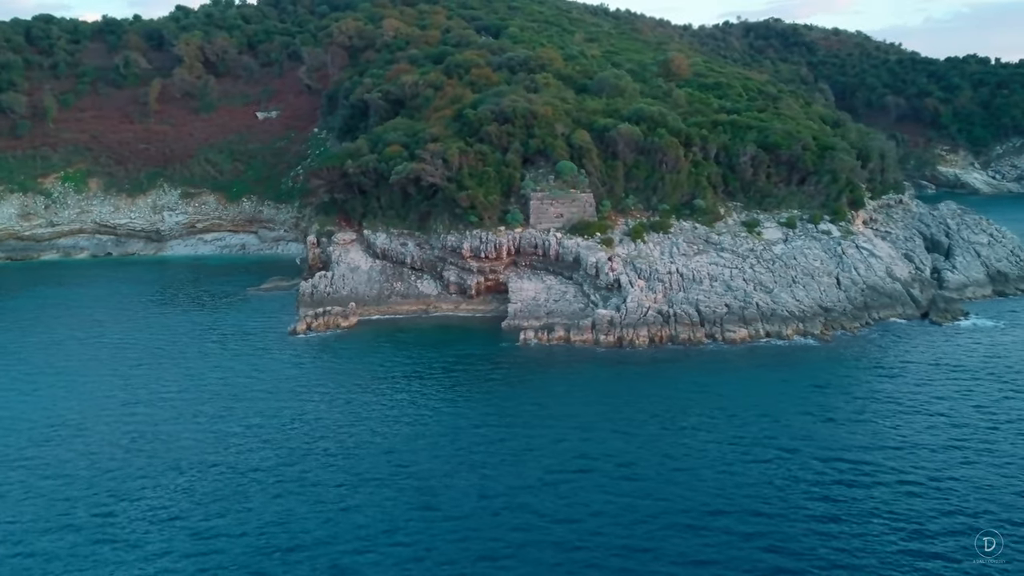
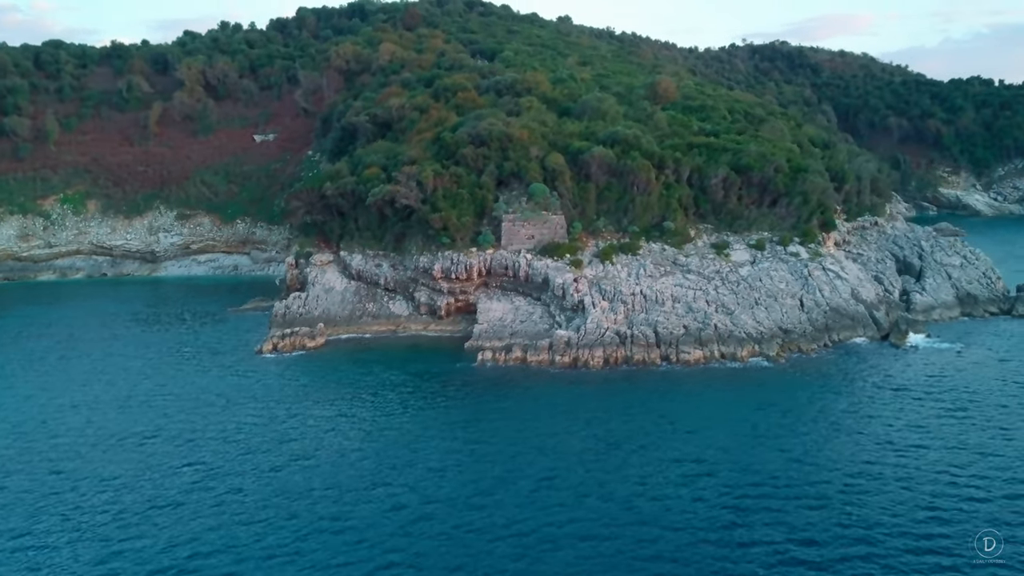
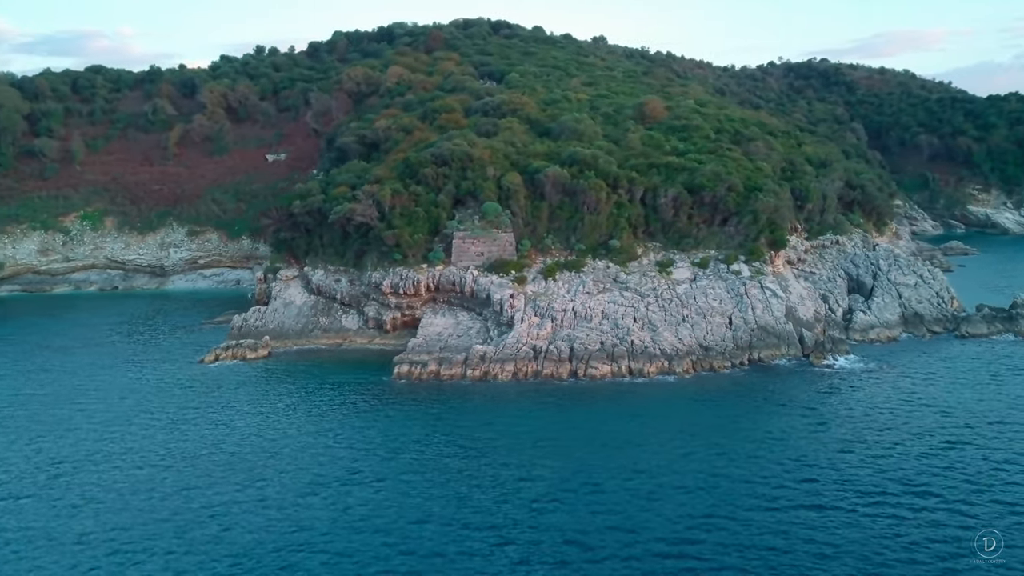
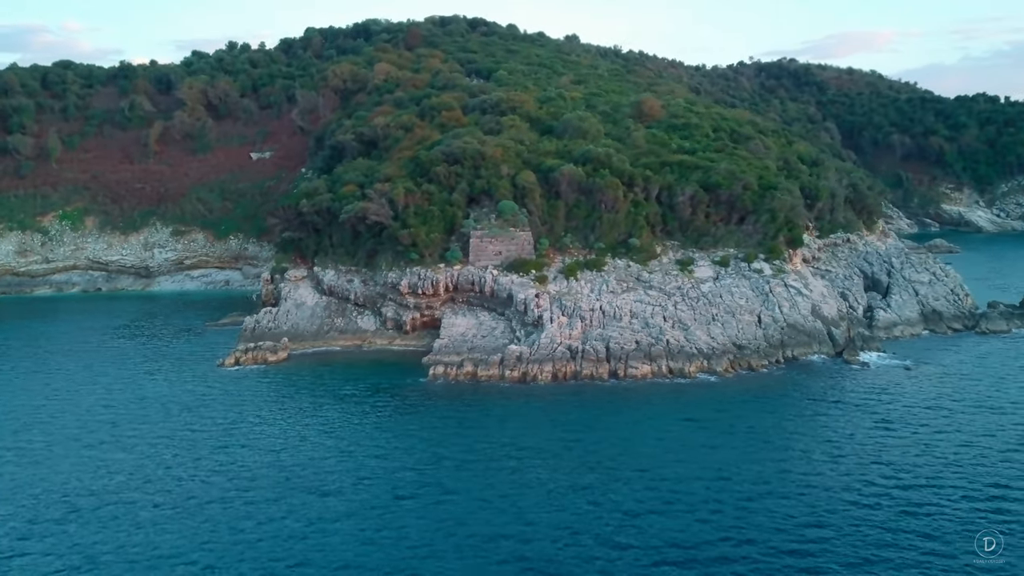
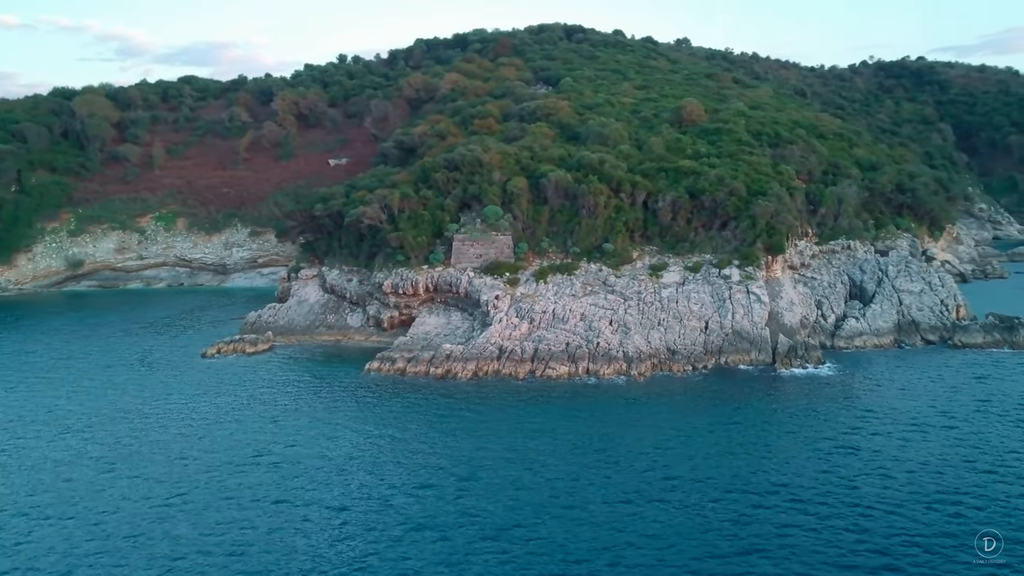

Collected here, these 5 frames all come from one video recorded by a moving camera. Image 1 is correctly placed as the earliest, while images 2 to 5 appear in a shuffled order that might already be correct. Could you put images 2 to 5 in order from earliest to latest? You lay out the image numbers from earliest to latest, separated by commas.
2, 4, 3, 5
